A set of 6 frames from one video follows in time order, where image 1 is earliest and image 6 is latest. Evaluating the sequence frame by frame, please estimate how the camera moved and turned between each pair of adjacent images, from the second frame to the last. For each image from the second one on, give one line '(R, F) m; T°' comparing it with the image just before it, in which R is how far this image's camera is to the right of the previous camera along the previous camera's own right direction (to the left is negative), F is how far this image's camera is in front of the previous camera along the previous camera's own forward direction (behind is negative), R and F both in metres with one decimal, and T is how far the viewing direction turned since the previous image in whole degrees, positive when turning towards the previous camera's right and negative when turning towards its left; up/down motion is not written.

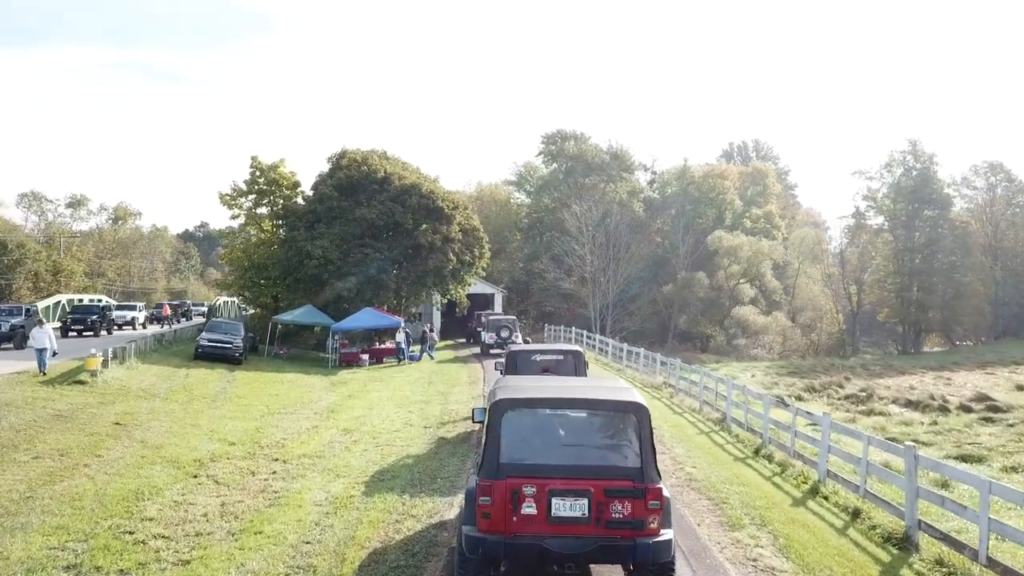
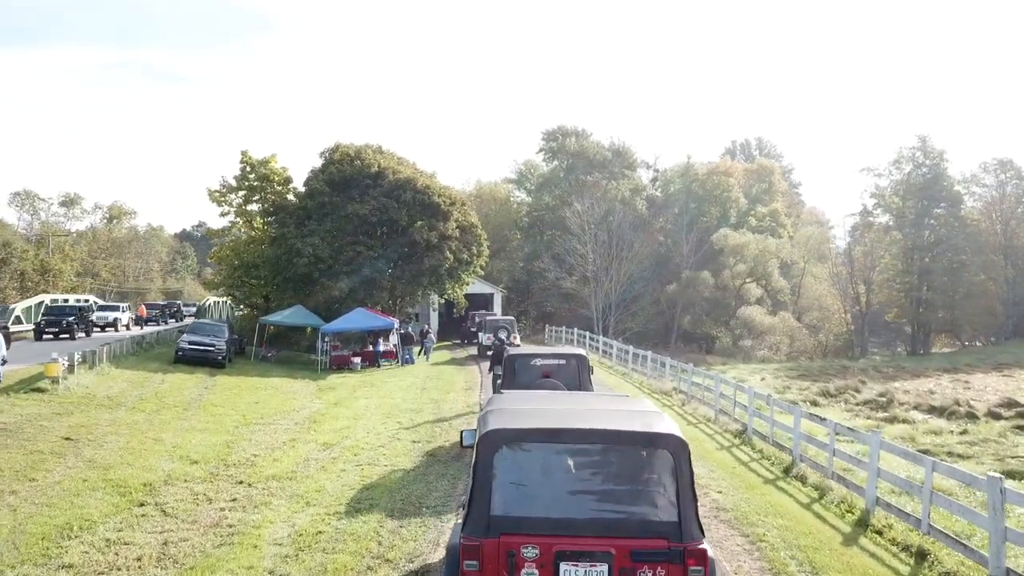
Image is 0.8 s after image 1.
(0.0, +1.6) m; 0°
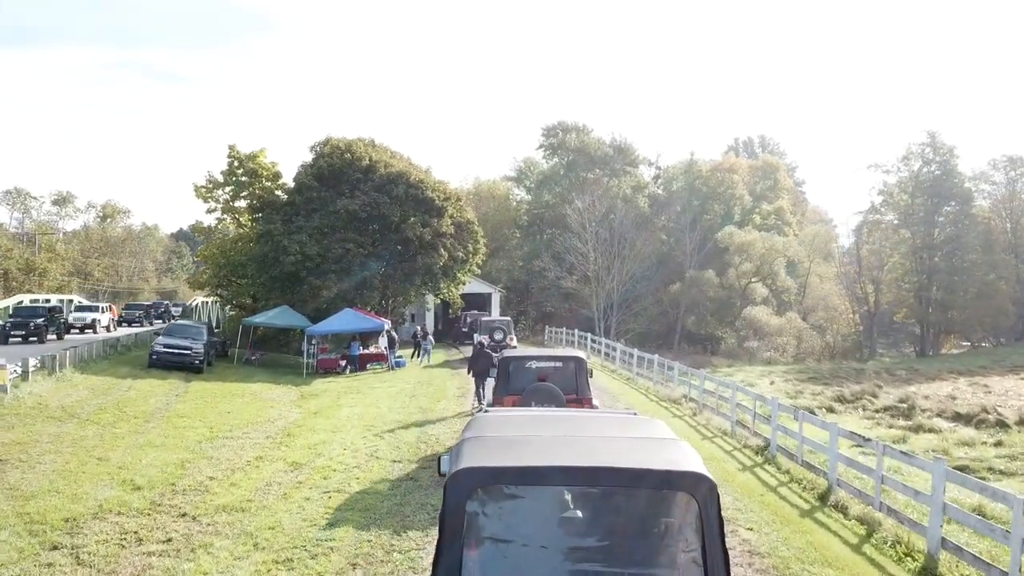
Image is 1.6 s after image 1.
(+0.1, +1.7) m; 0°
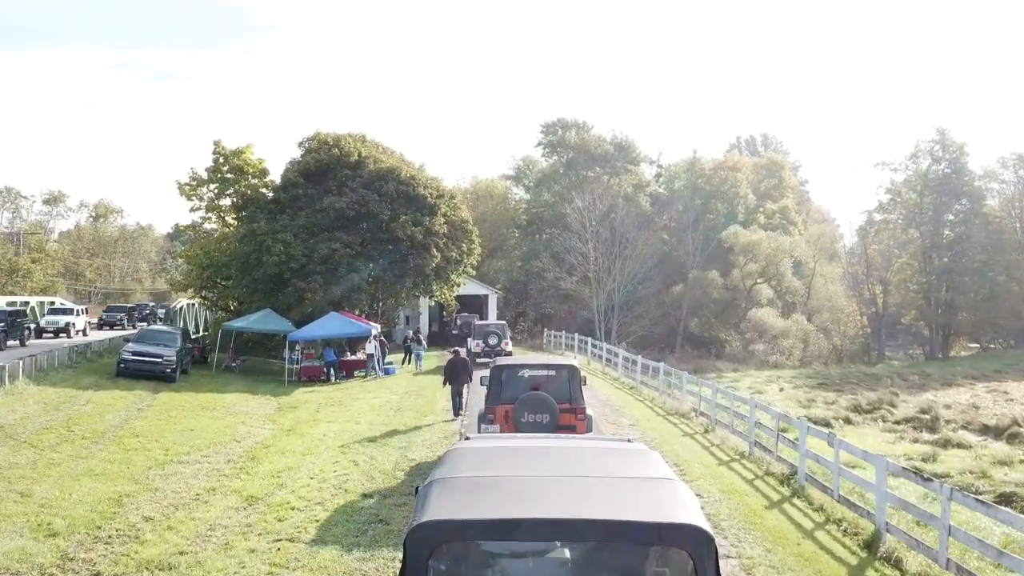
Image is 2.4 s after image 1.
(+0.2, +1.8) m; 0°
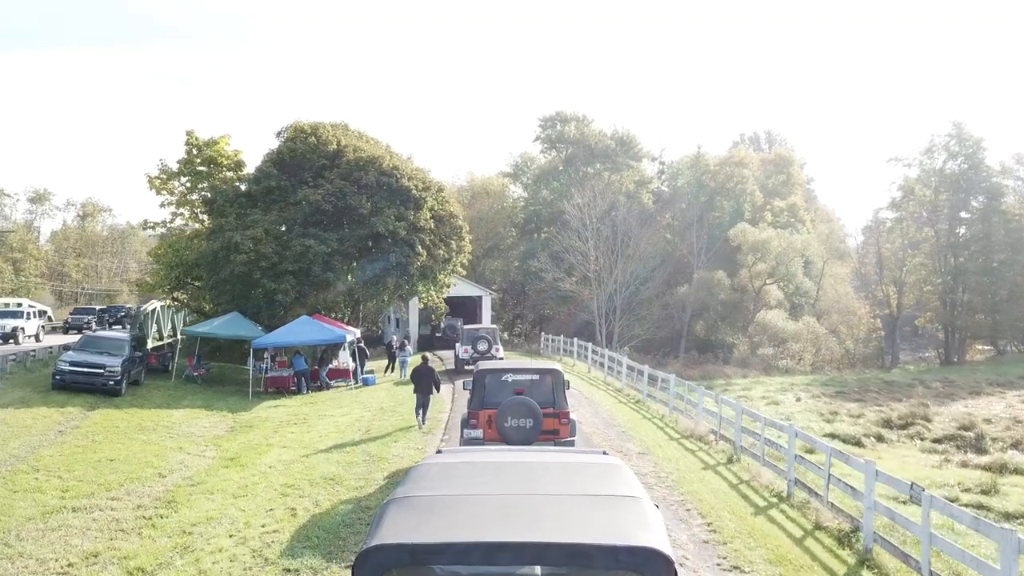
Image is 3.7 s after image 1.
(+0.3, +2.9) m; 0°
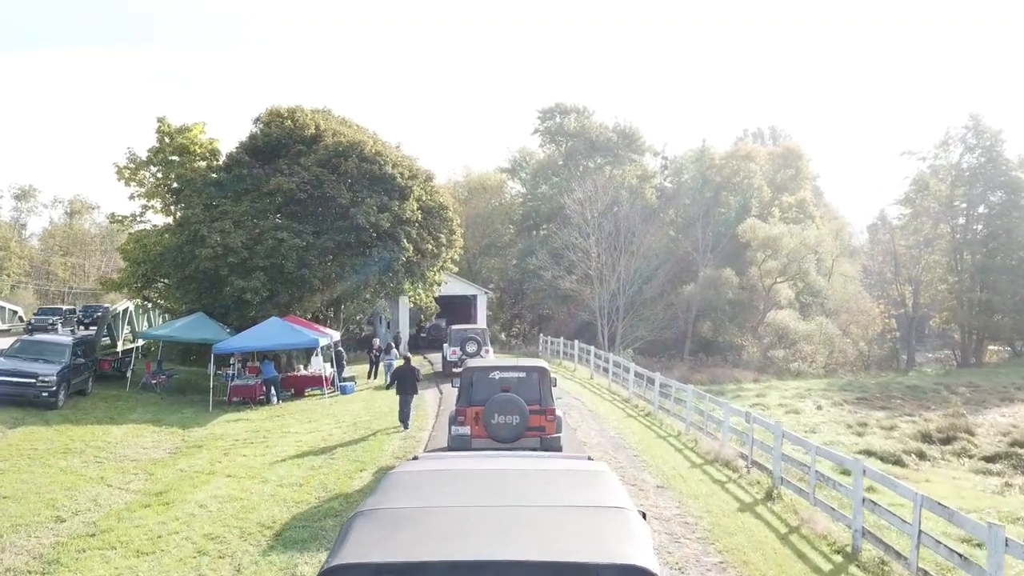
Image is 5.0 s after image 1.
(+0.2, +2.7) m; 0°
